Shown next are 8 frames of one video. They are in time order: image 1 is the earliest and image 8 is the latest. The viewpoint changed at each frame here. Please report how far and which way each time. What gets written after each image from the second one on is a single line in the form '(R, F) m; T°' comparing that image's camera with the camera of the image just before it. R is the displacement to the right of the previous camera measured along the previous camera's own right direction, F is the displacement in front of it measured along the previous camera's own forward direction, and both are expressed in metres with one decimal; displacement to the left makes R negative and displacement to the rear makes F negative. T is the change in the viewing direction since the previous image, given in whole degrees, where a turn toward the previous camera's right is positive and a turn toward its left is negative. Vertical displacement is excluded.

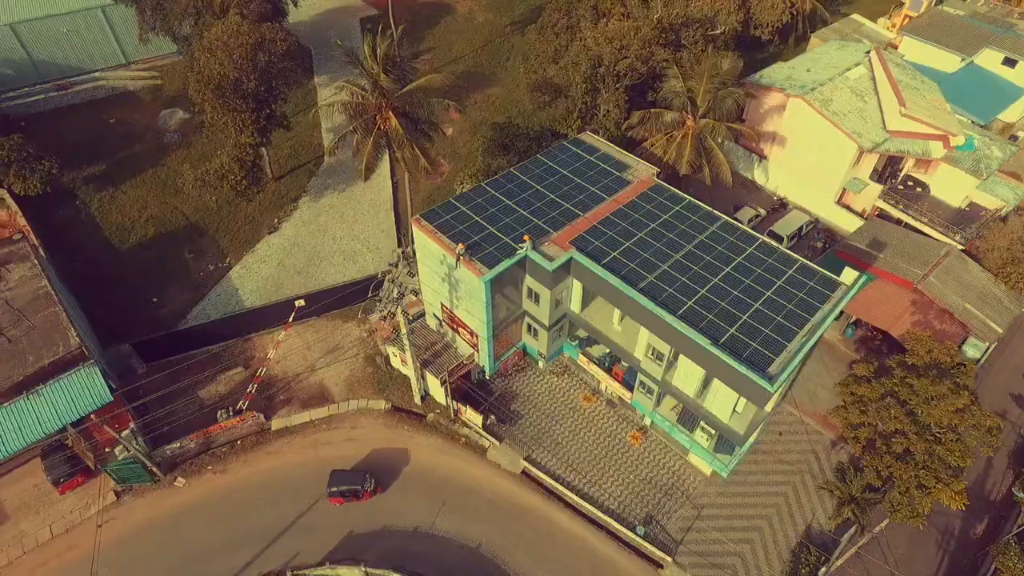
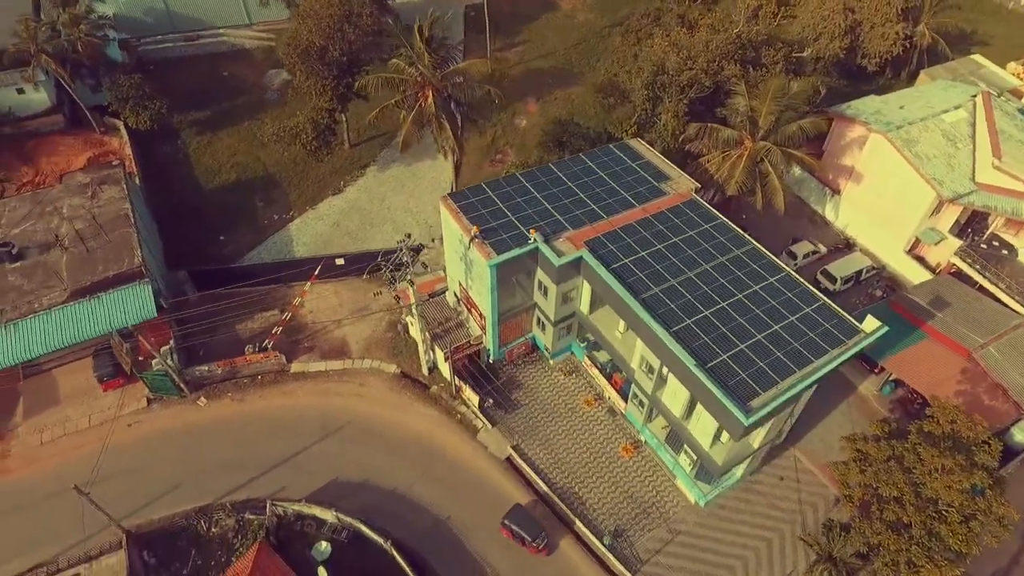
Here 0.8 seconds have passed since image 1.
(+3.7, -0.3) m; -8°
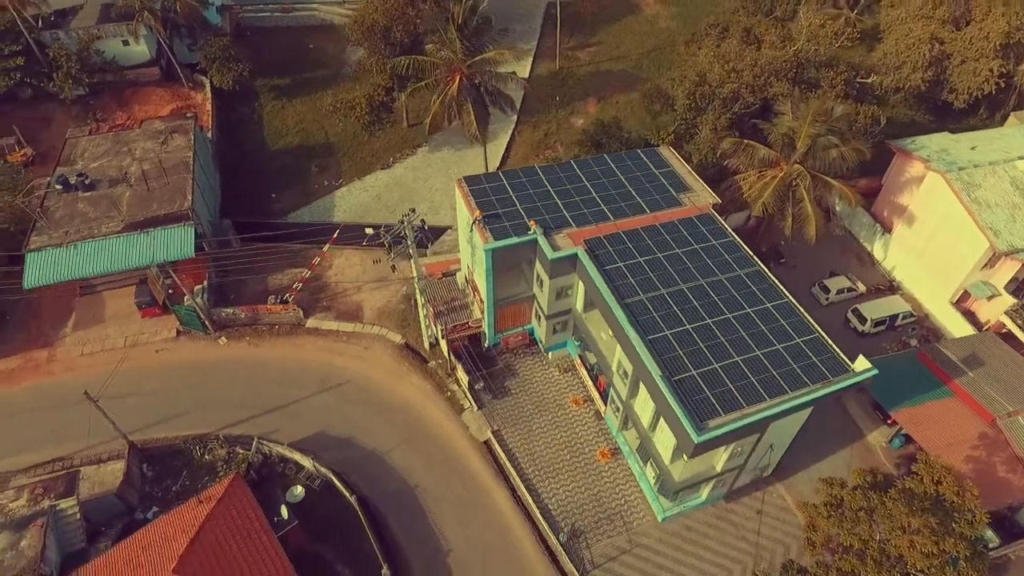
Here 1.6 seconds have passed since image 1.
(+3.8, -0.3) m; -7°
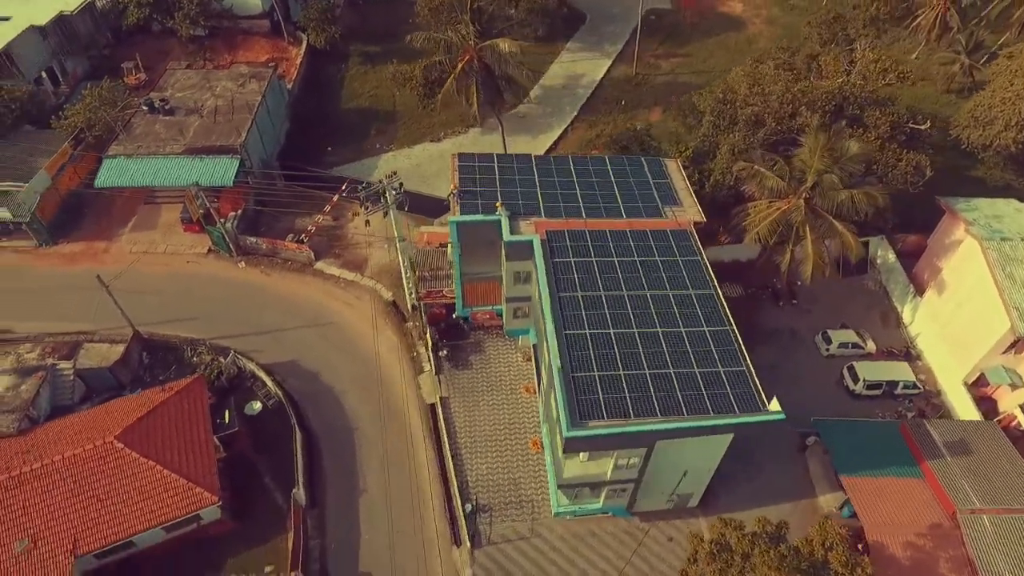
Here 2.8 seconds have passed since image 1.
(+7.2, -0.4) m; -10°
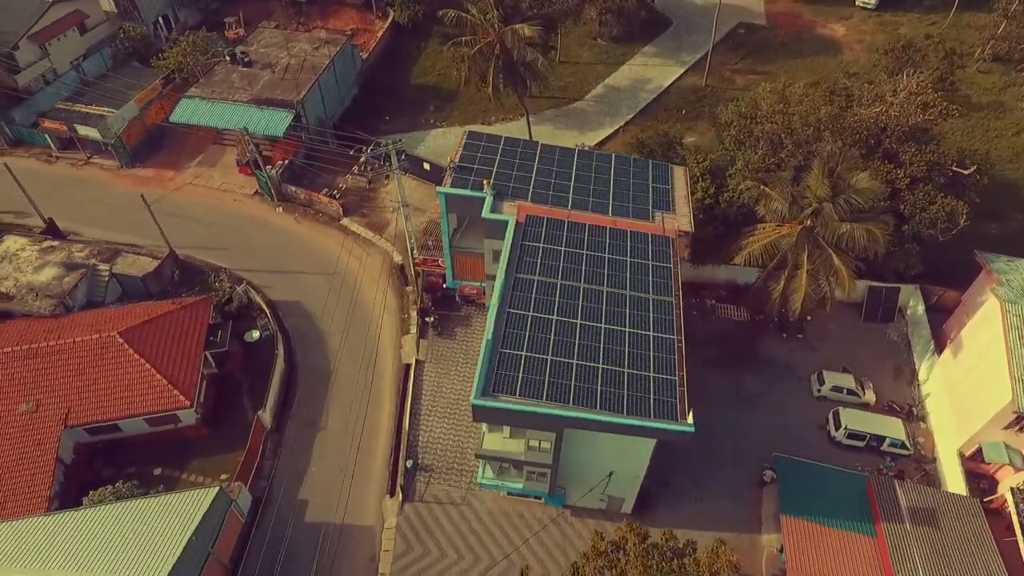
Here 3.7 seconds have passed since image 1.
(+5.9, -0.4) m; -9°
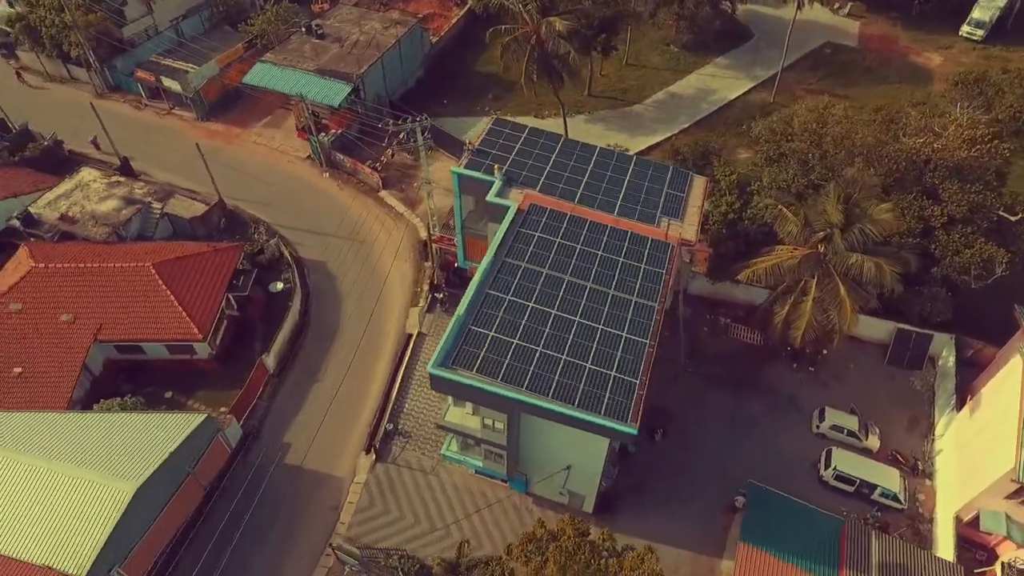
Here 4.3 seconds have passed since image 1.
(+4.0, -0.3) m; -7°
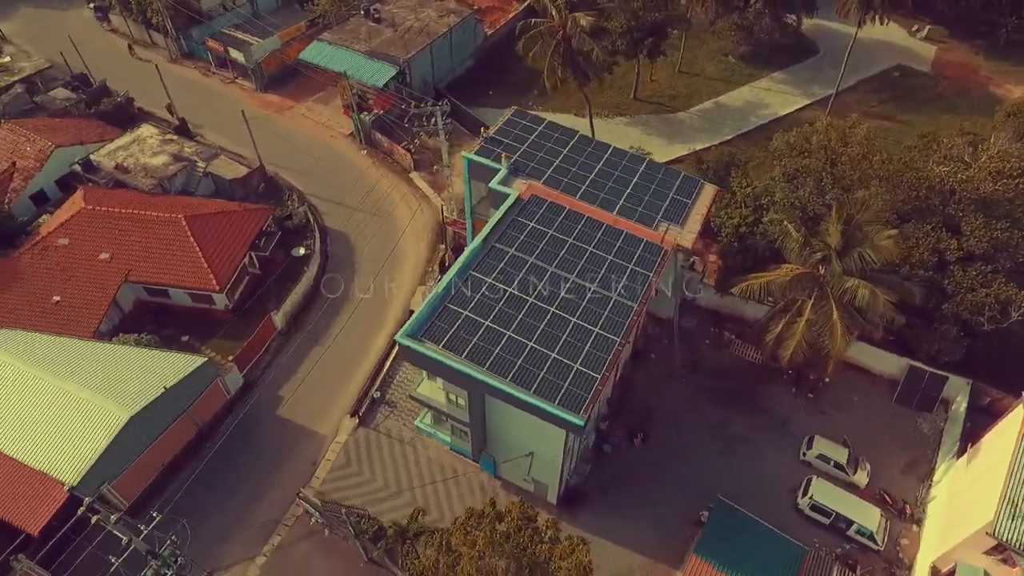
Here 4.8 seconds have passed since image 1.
(+3.5, -0.4) m; -6°
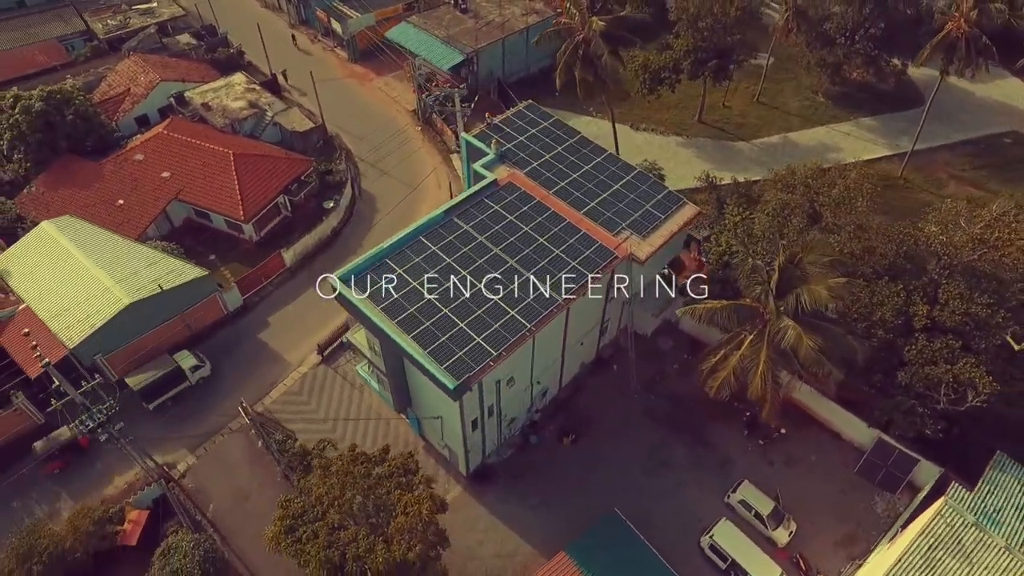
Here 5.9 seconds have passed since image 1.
(+8.1, -0.6) m; -11°
